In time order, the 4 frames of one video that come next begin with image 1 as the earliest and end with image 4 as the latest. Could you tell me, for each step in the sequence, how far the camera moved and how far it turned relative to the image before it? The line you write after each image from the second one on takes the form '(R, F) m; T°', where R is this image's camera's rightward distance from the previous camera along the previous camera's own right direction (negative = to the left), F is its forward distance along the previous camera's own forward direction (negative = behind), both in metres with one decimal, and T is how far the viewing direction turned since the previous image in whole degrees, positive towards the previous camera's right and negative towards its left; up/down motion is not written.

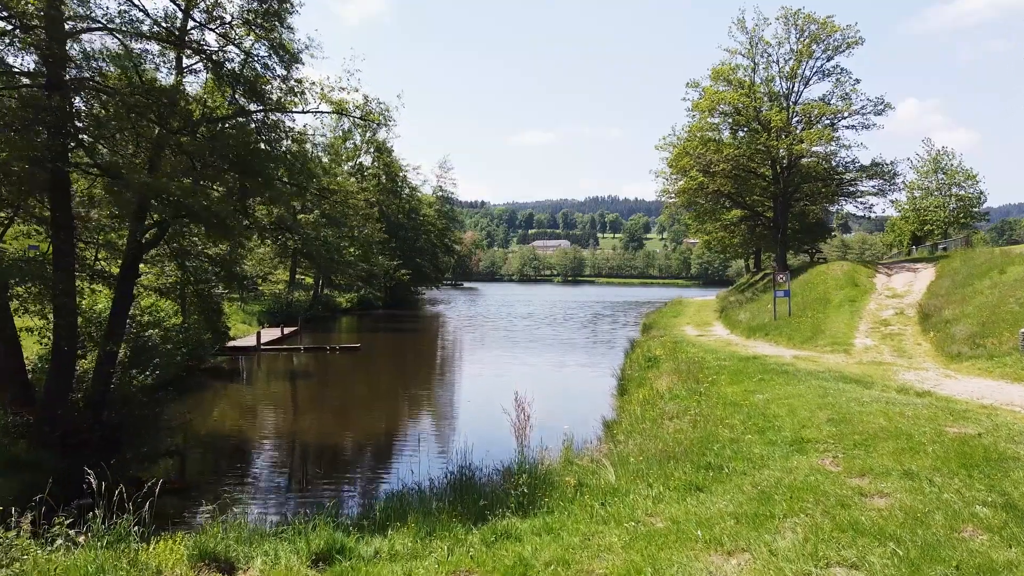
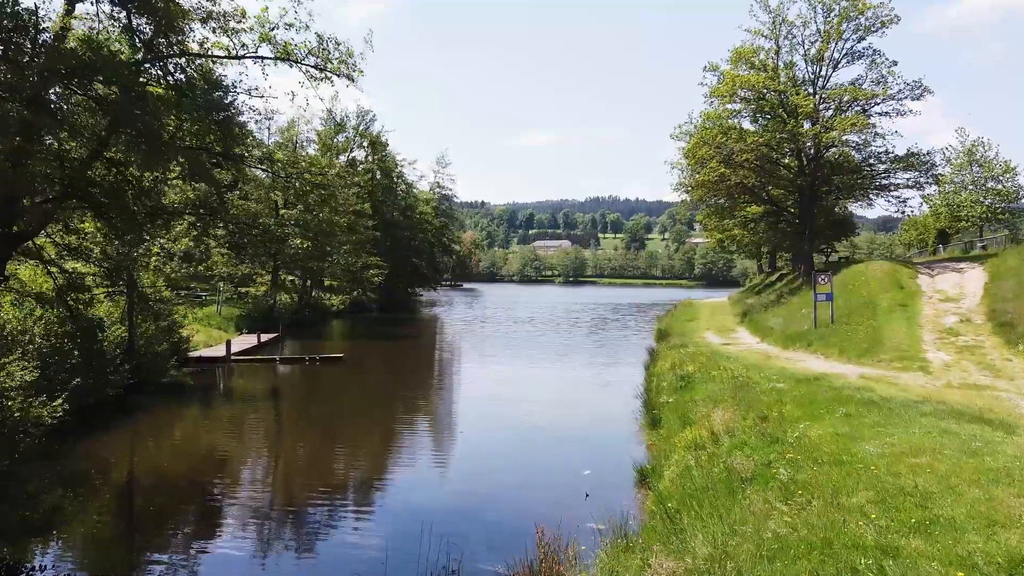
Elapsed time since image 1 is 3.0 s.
(-0.1, +2.7) m; 0°
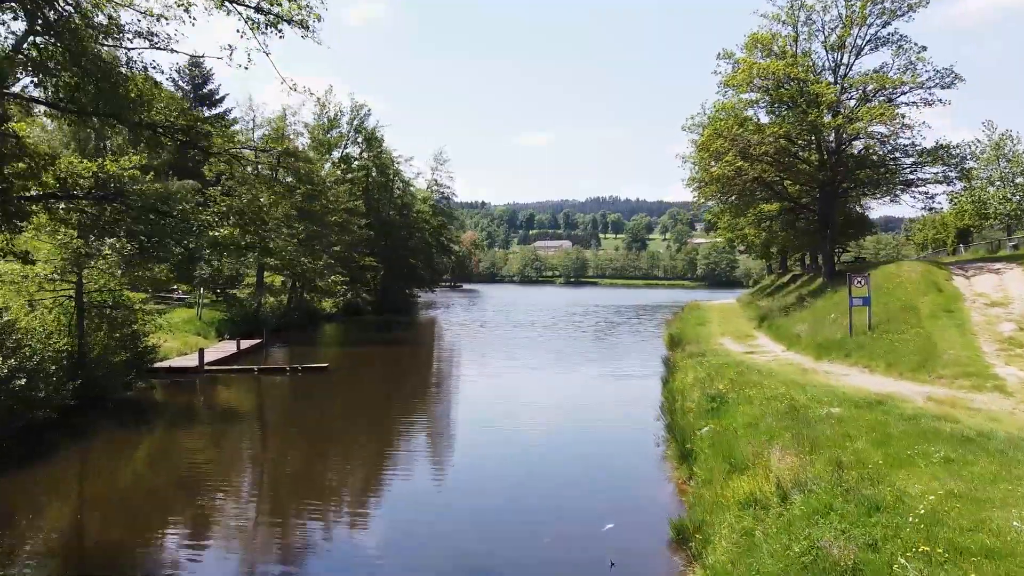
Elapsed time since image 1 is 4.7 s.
(0.0, +1.9) m; 0°
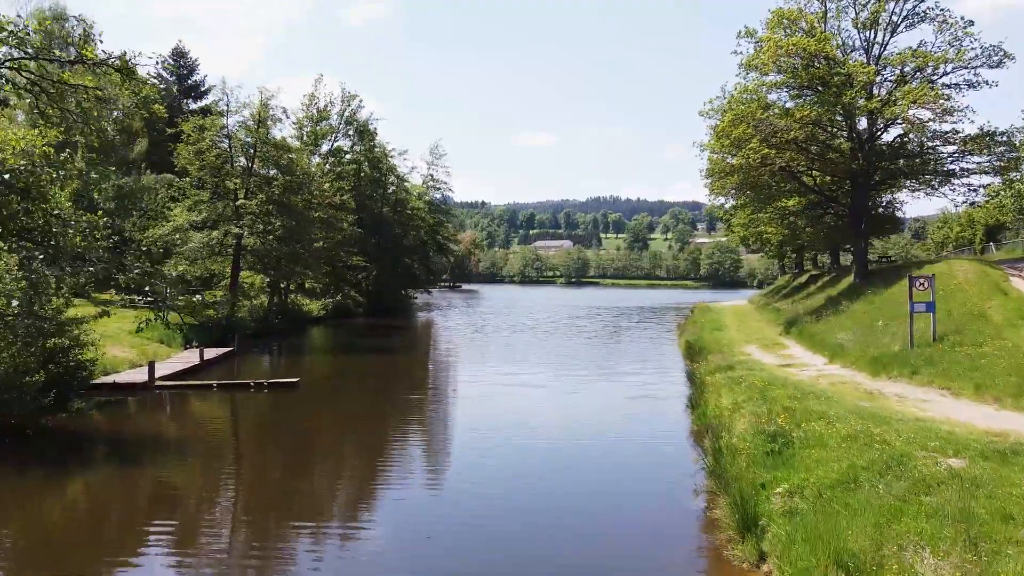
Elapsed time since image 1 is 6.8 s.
(0.0, +2.6) m; 0°
